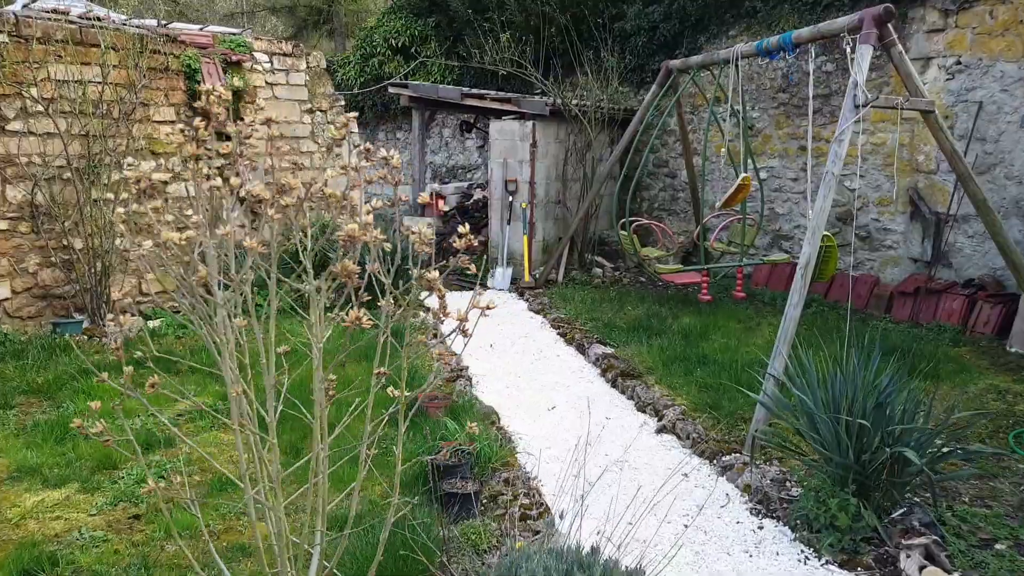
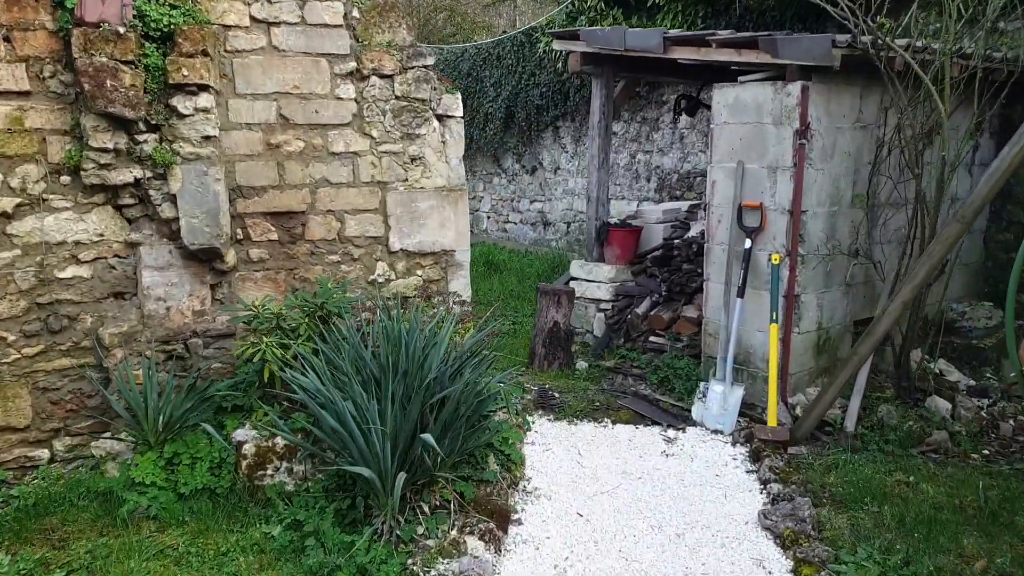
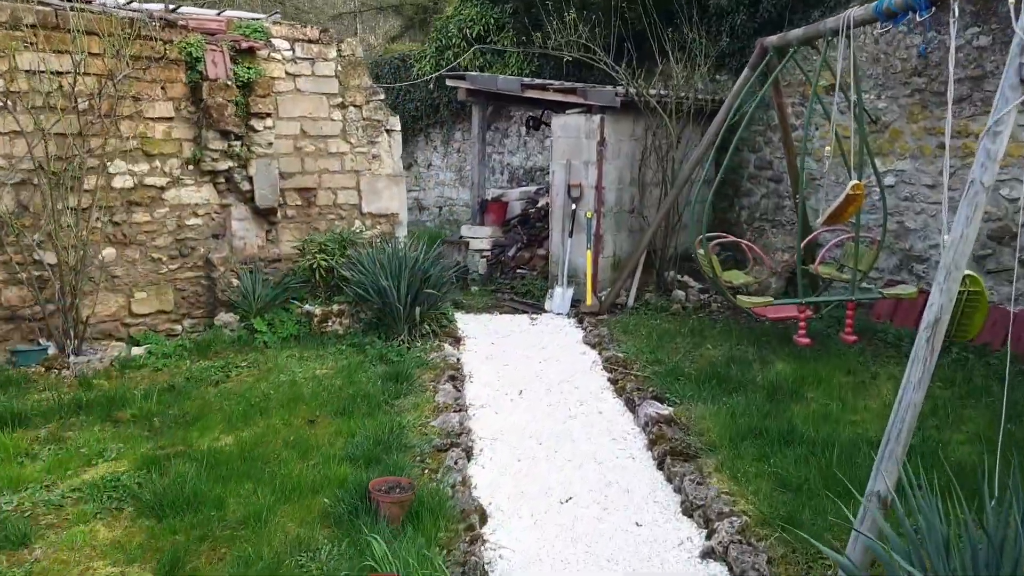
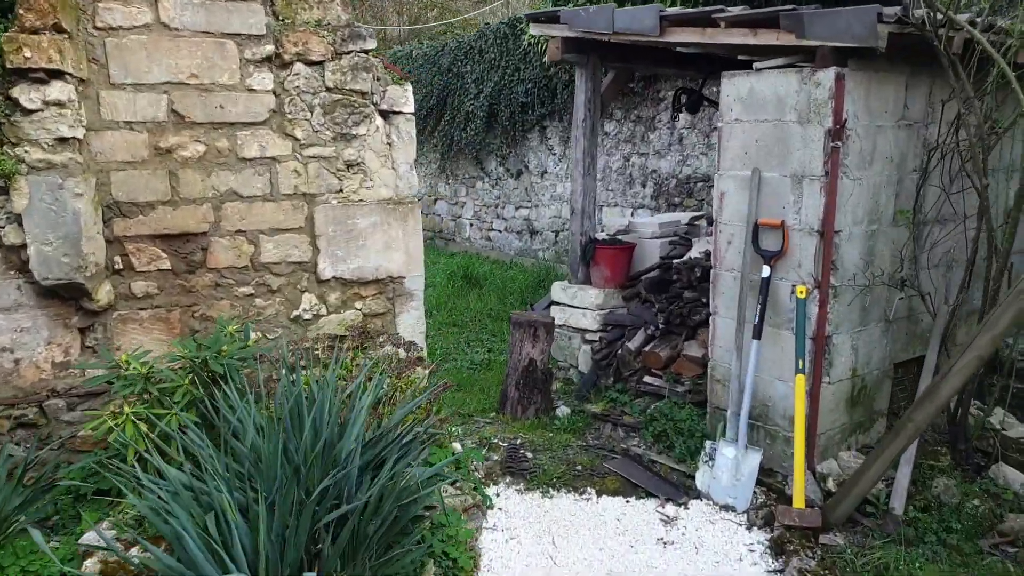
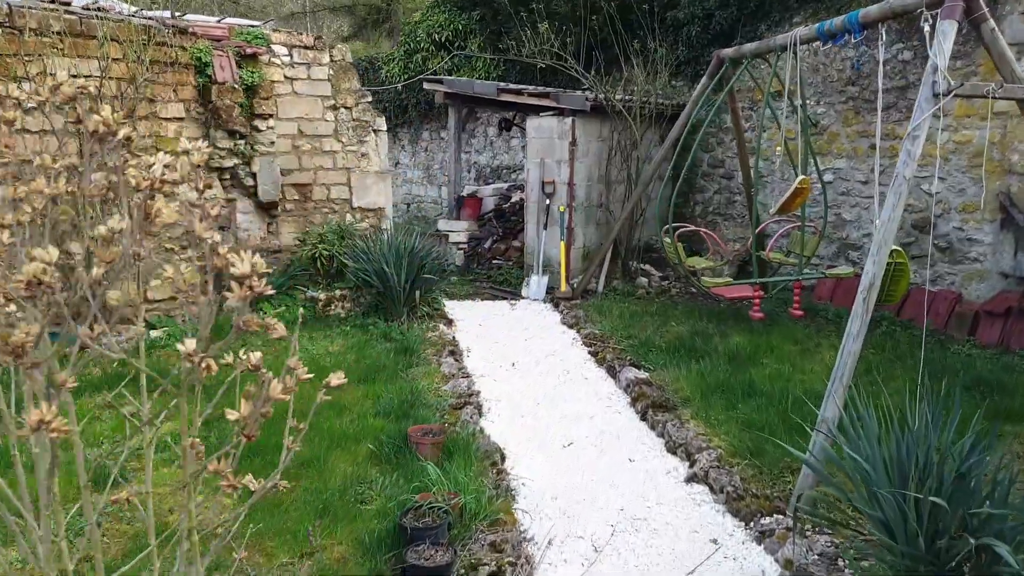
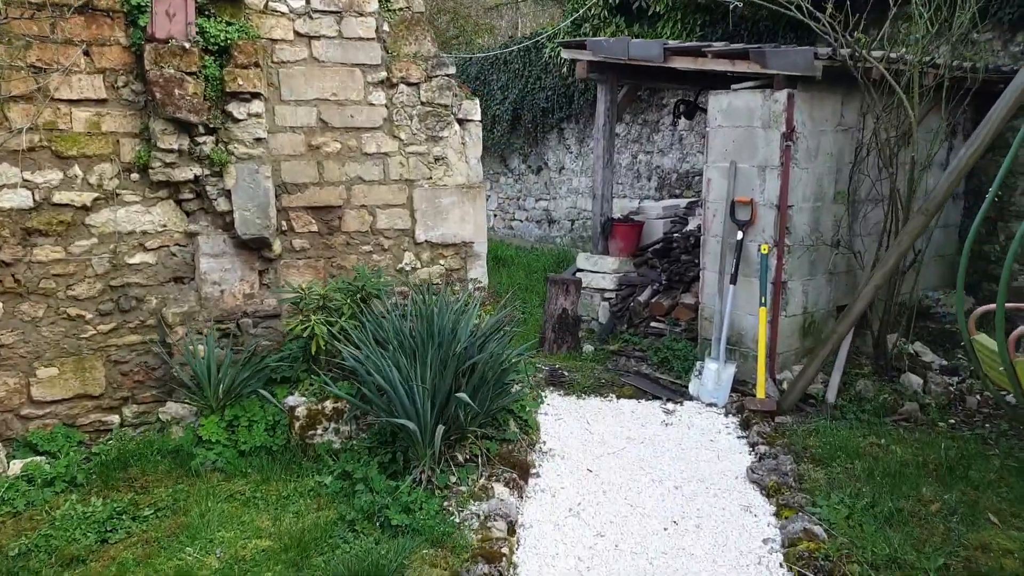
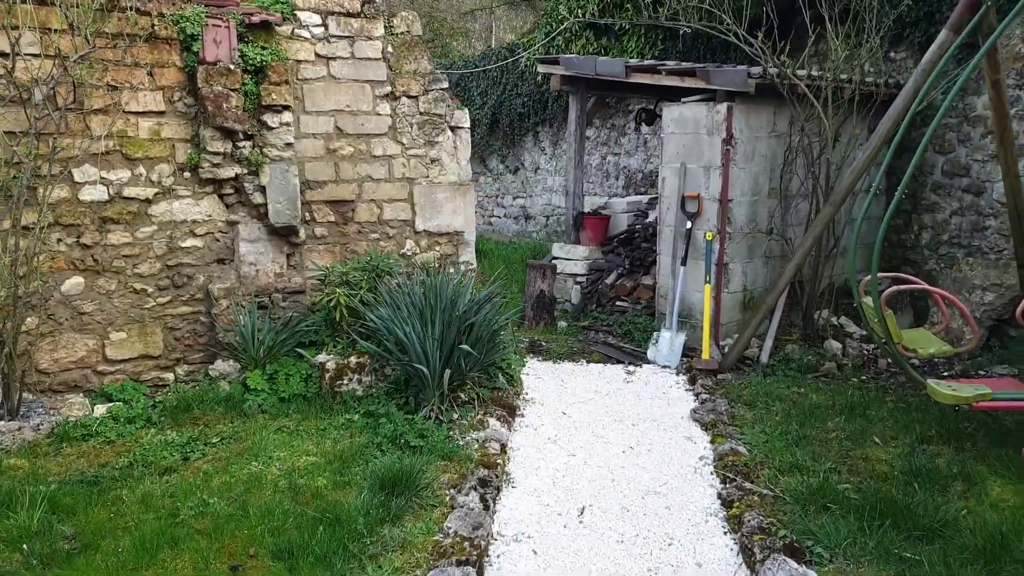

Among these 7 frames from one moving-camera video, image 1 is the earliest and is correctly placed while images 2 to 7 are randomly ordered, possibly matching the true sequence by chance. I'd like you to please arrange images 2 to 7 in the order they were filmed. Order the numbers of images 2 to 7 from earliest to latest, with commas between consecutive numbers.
5, 3, 7, 6, 2, 4
